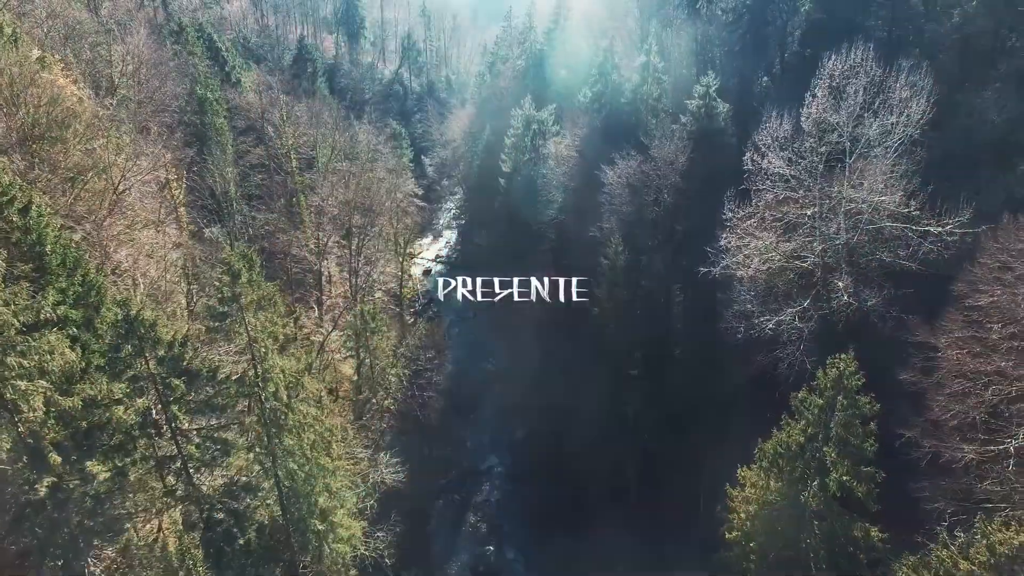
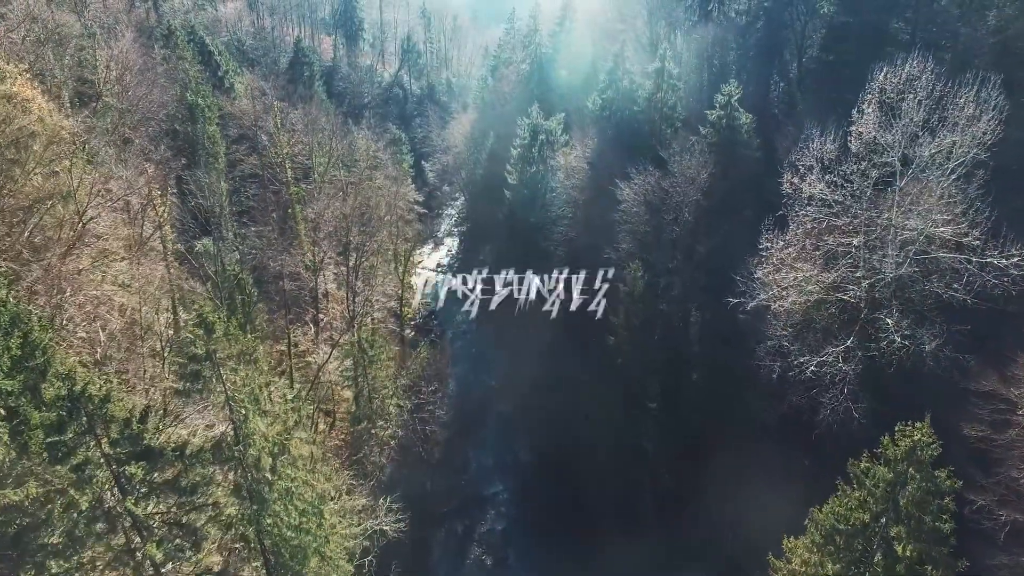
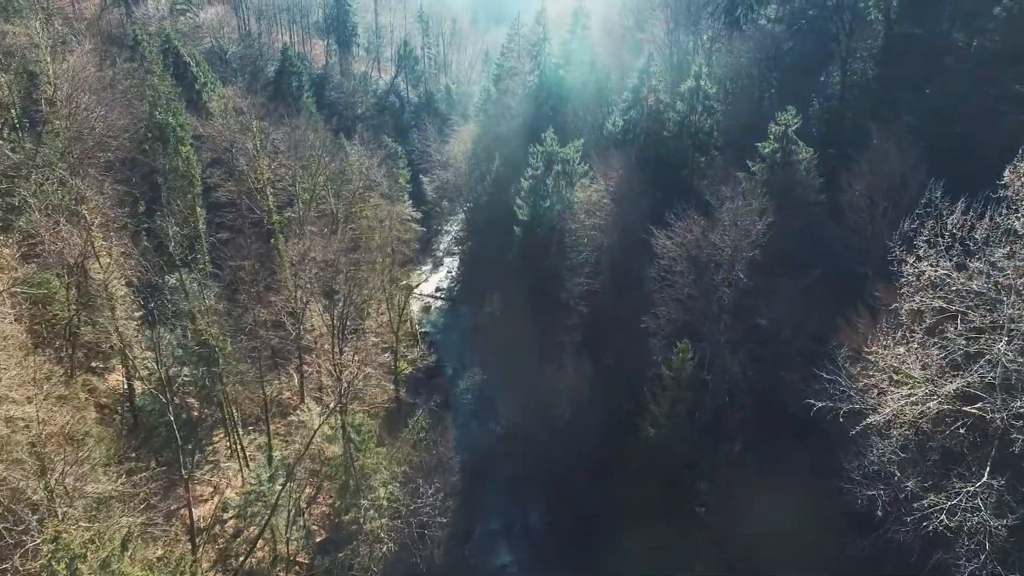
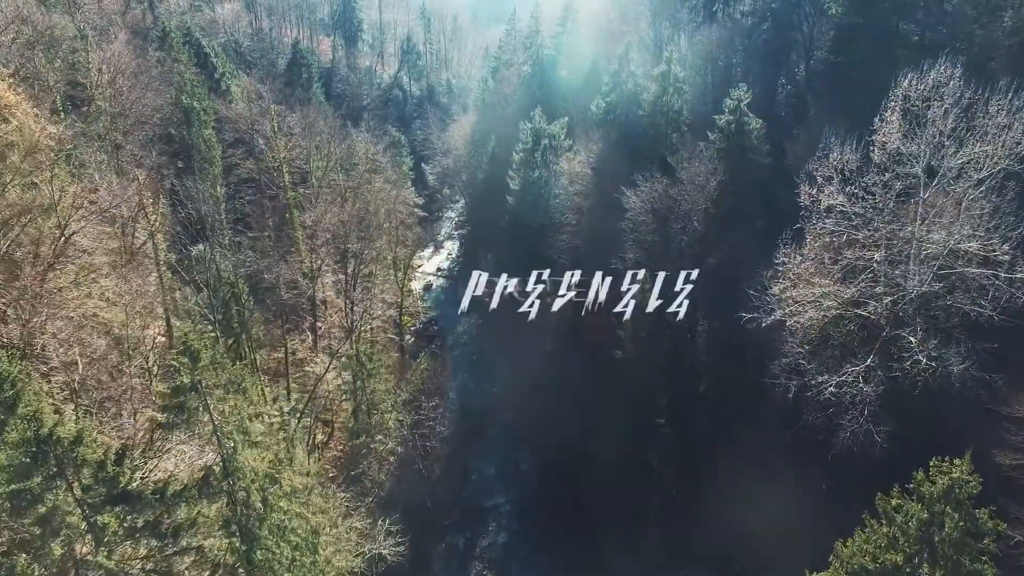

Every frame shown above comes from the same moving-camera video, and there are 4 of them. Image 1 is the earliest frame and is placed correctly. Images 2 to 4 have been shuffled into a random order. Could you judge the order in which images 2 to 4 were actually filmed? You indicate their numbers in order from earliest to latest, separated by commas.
2, 4, 3
